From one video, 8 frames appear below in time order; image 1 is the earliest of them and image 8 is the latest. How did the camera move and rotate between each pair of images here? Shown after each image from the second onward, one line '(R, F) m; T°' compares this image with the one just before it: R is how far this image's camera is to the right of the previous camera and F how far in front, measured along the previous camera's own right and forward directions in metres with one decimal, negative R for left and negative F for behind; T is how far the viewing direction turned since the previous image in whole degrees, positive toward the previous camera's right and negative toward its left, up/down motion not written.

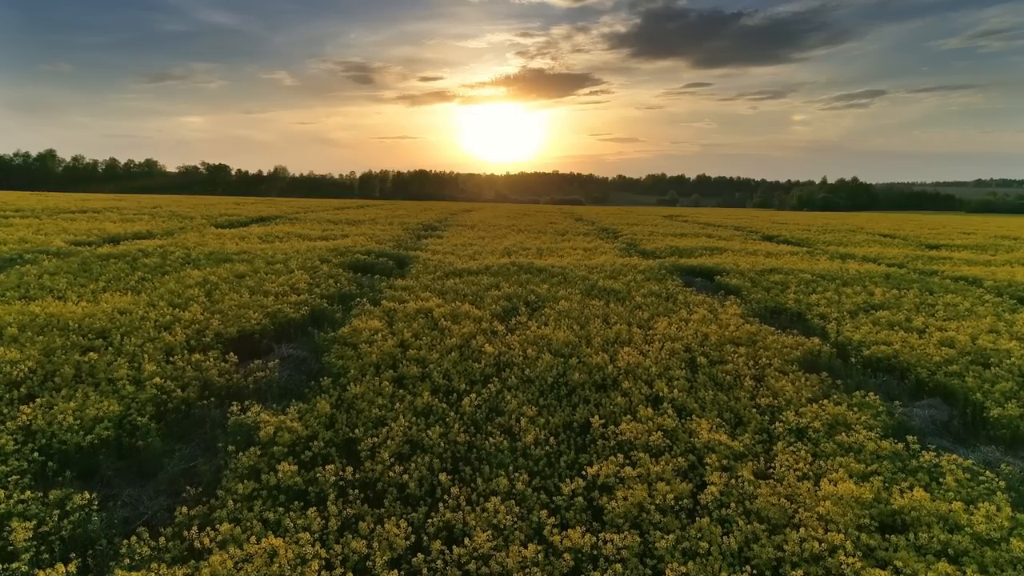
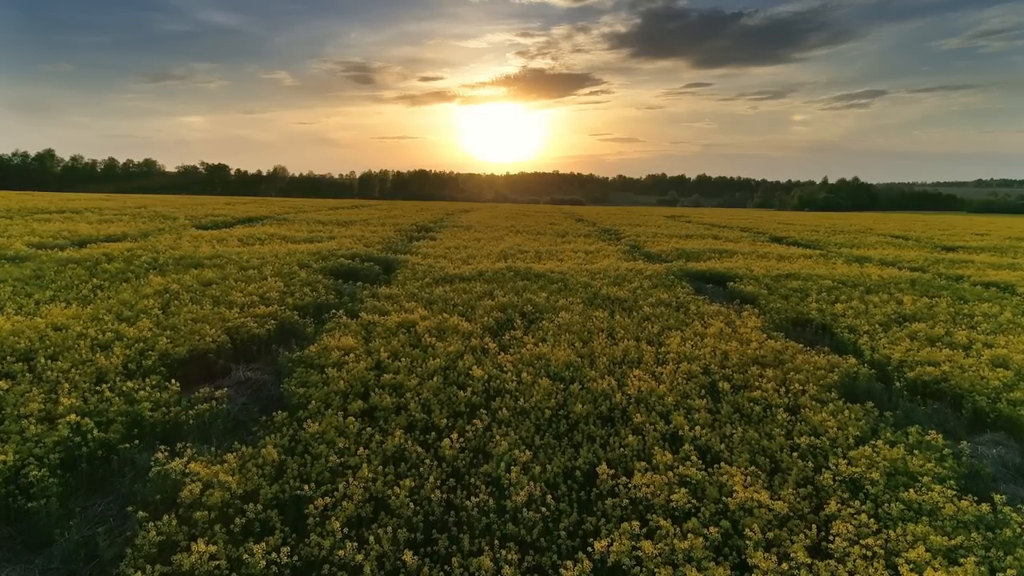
(+0.2, +2.3) m; 0°
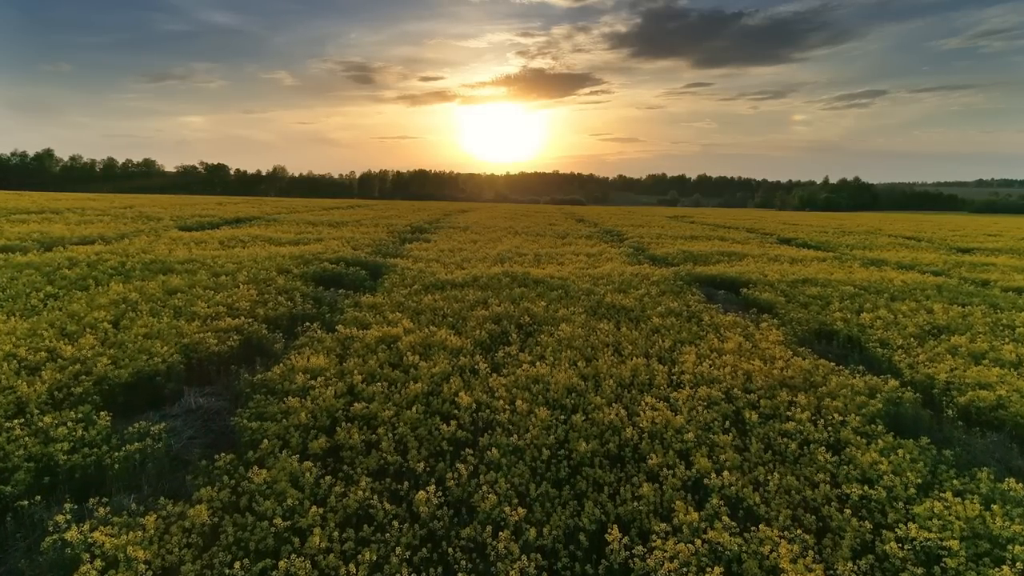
(+0.2, +2.0) m; 0°
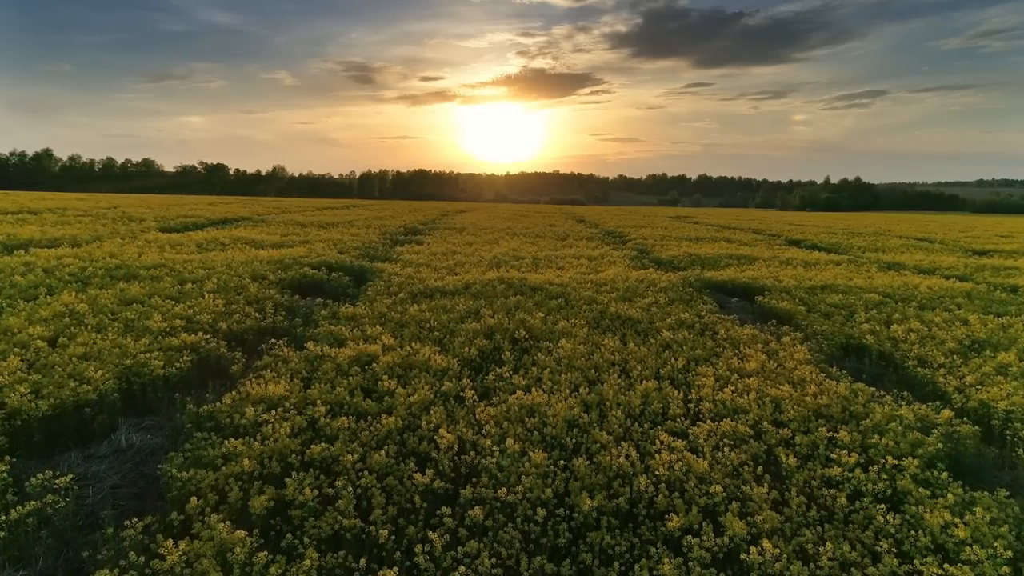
(+0.2, +2.0) m; 0°
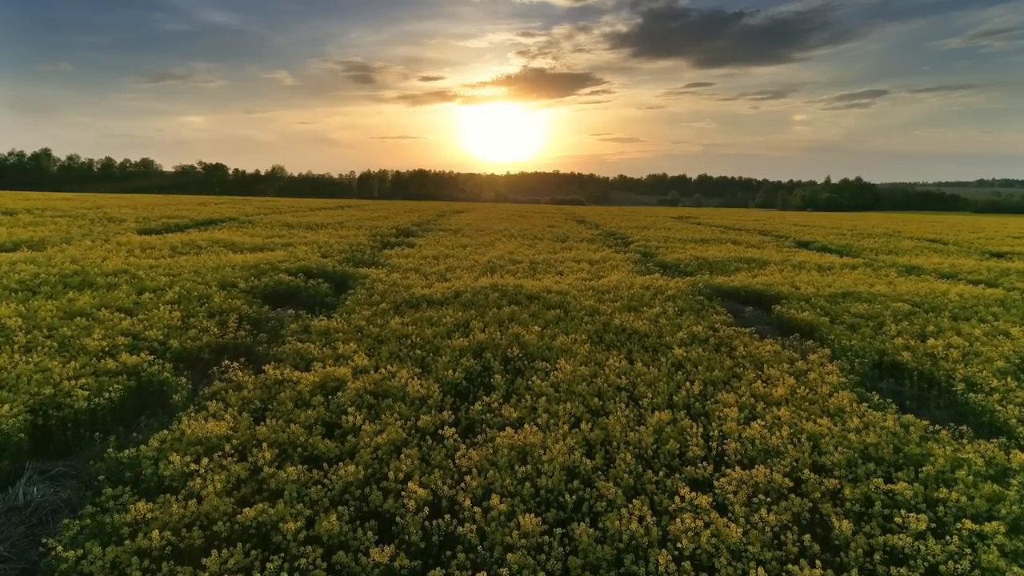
(+0.2, +2.0) m; 0°
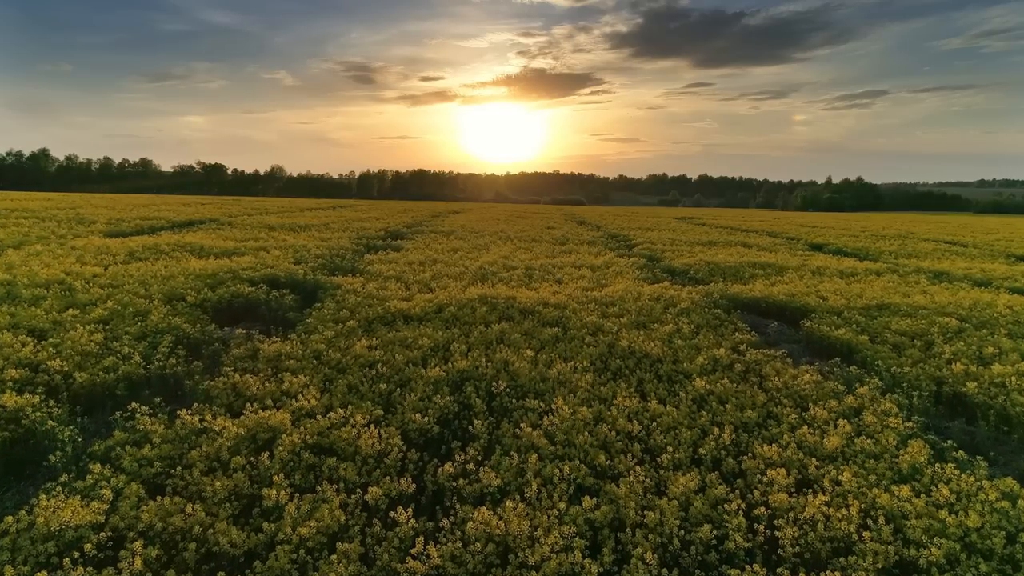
(+0.3, +2.7) m; 0°
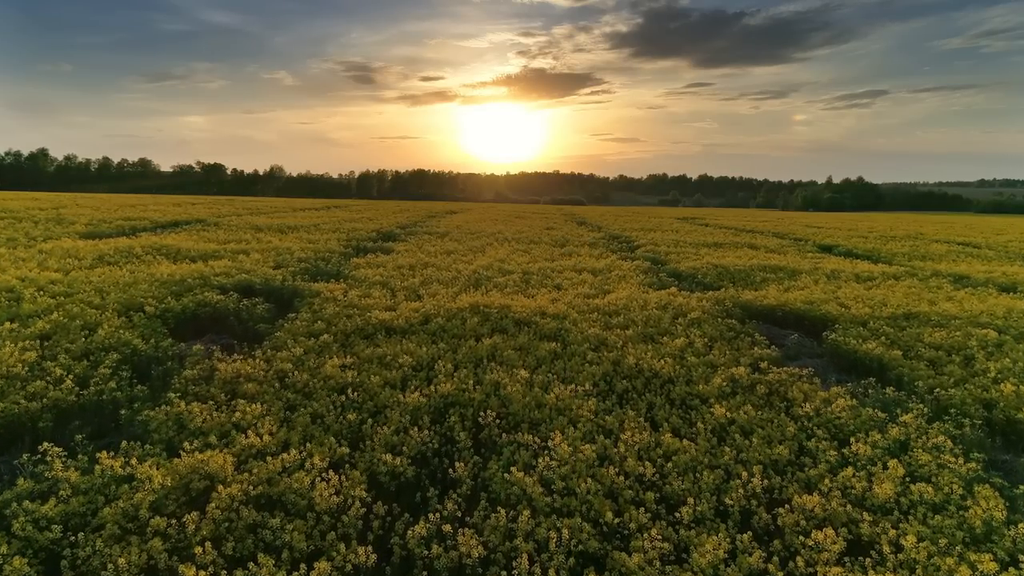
(+0.2, +1.7) m; 0°
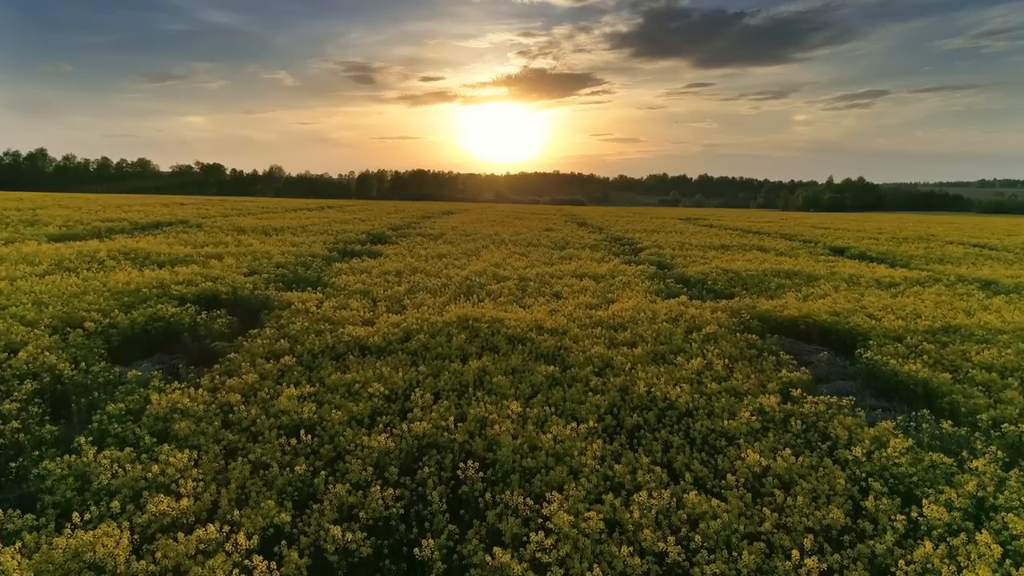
(+0.2, +2.0) m; 0°
